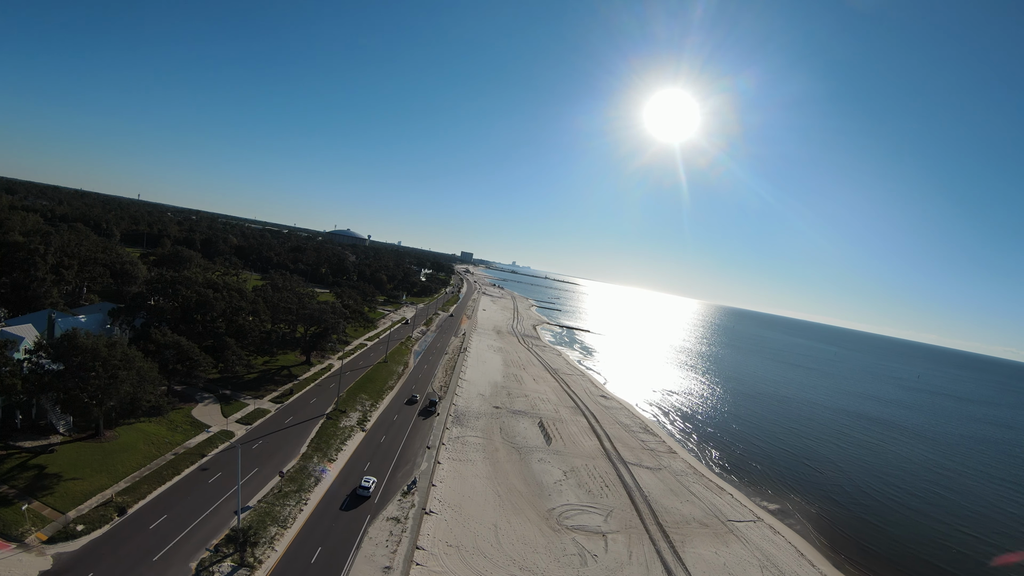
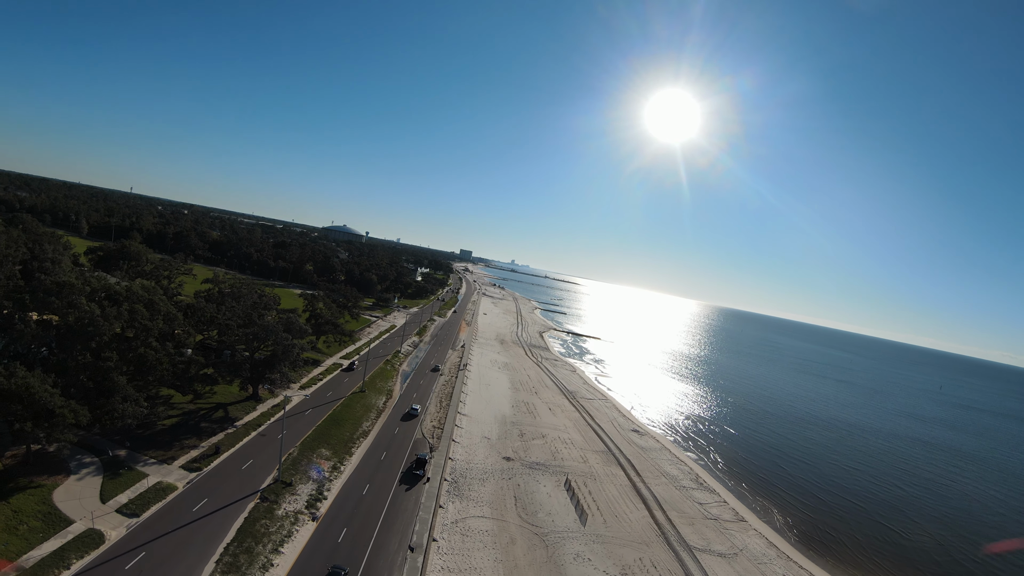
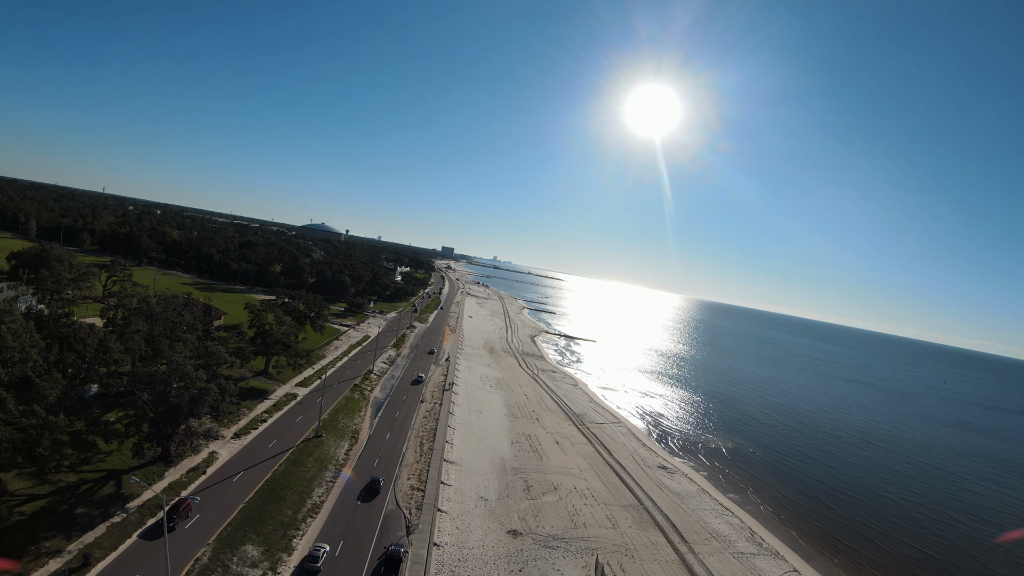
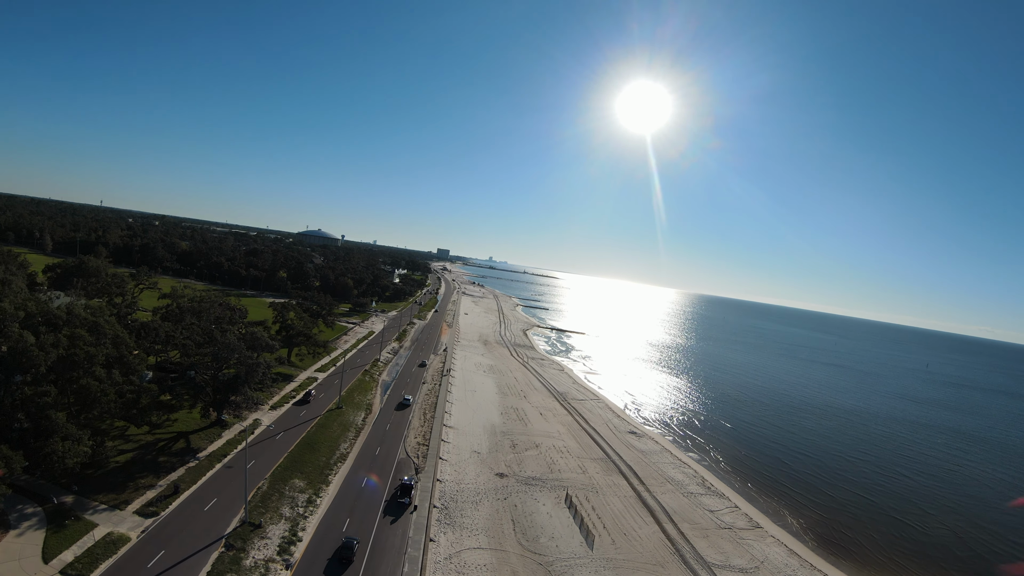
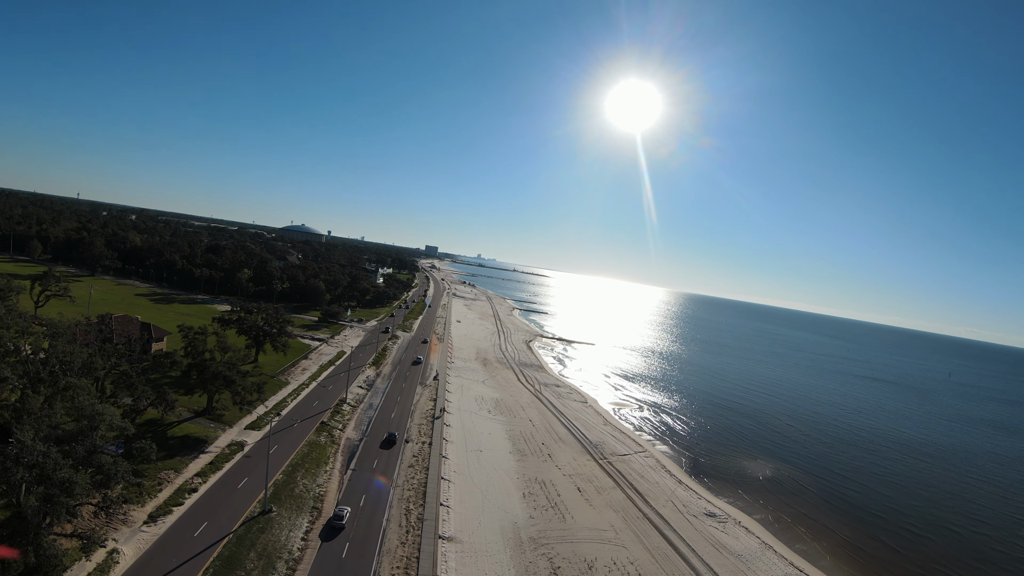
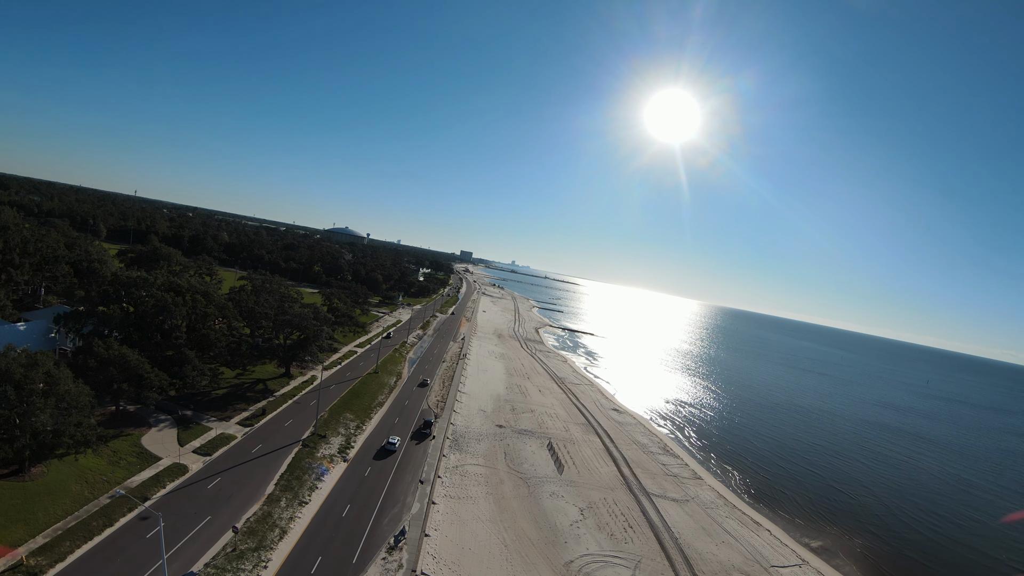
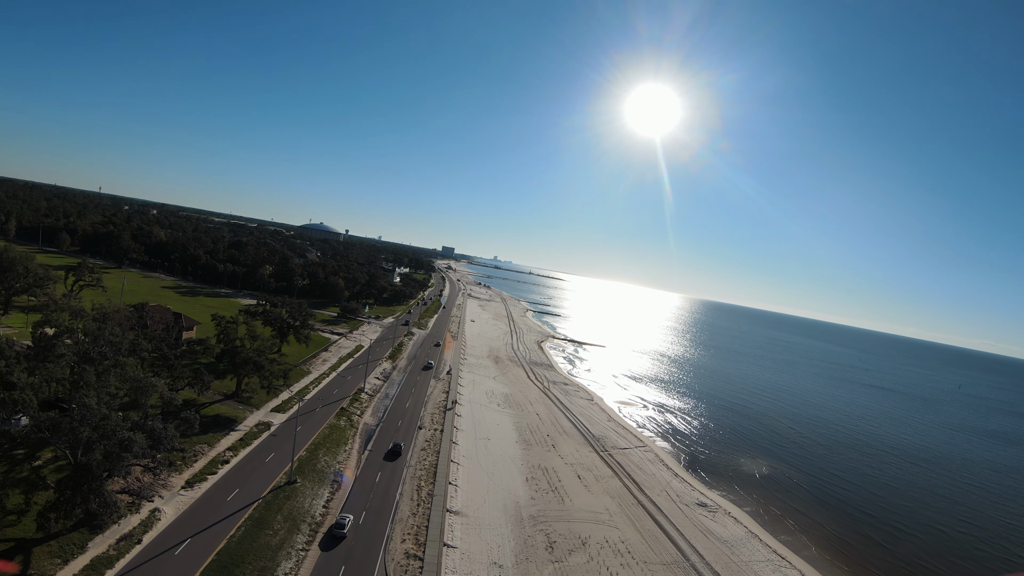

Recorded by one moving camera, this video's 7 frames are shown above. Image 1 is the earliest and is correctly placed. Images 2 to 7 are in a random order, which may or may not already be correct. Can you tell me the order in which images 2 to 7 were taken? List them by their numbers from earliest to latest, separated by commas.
6, 2, 4, 3, 7, 5
